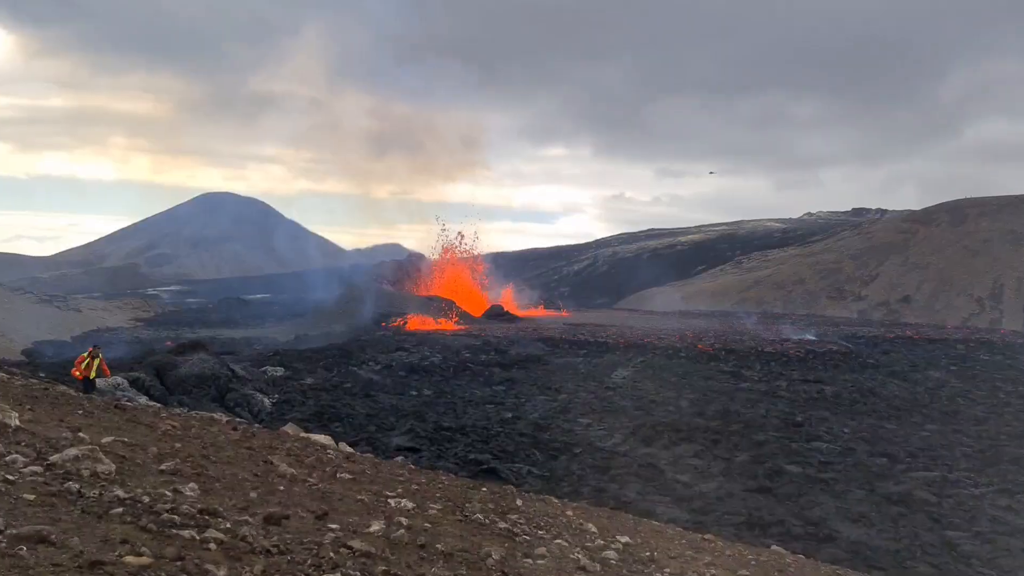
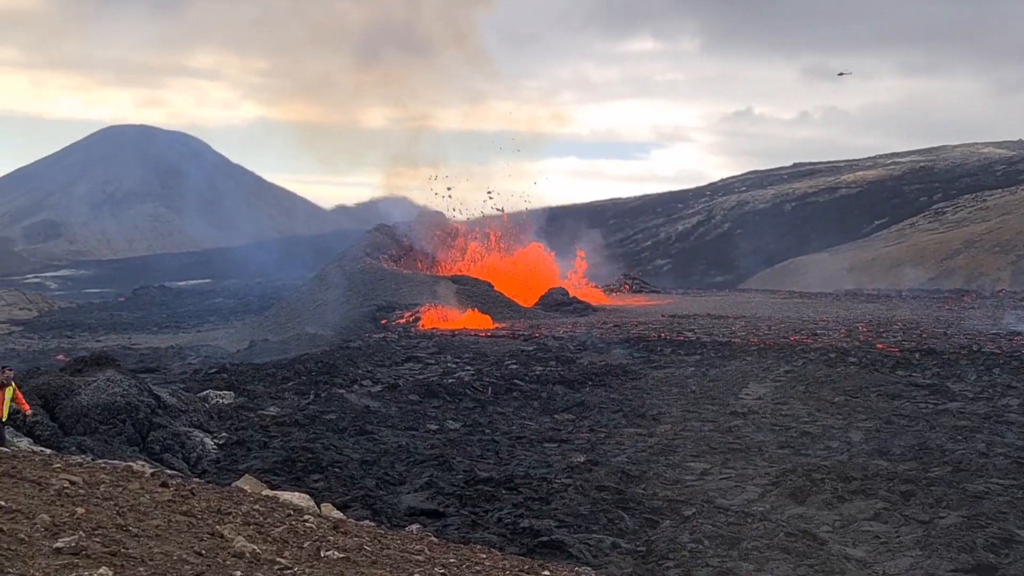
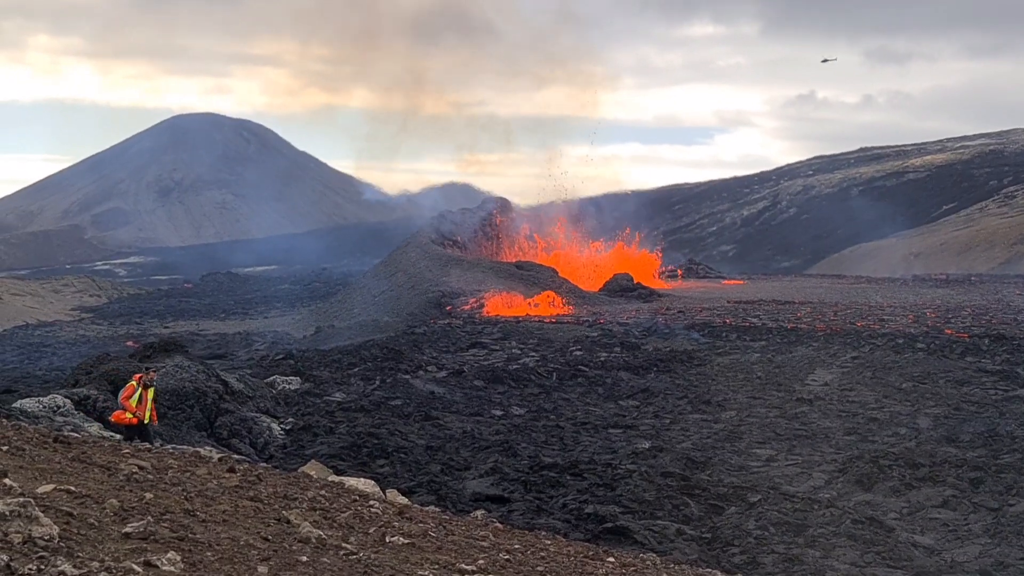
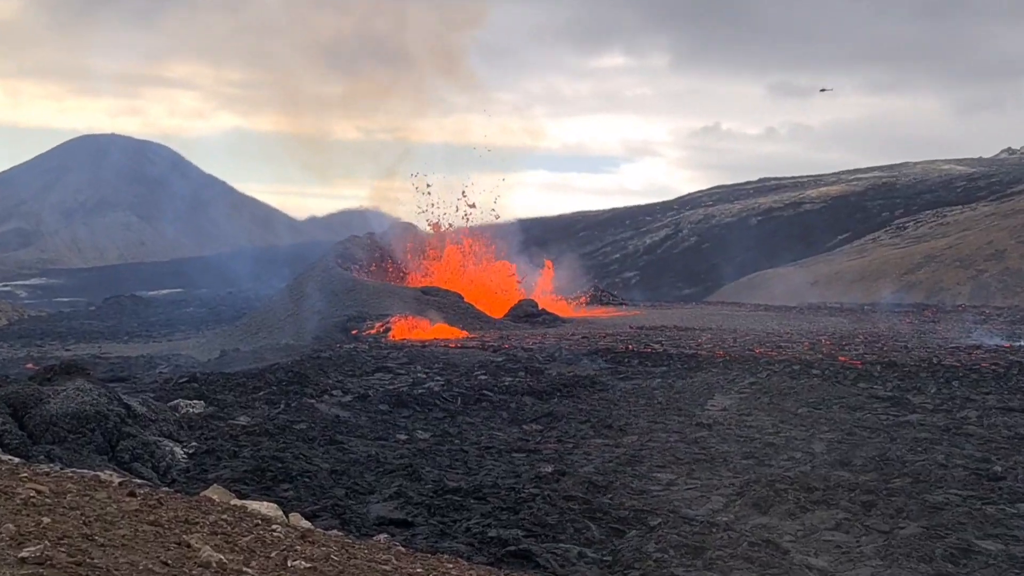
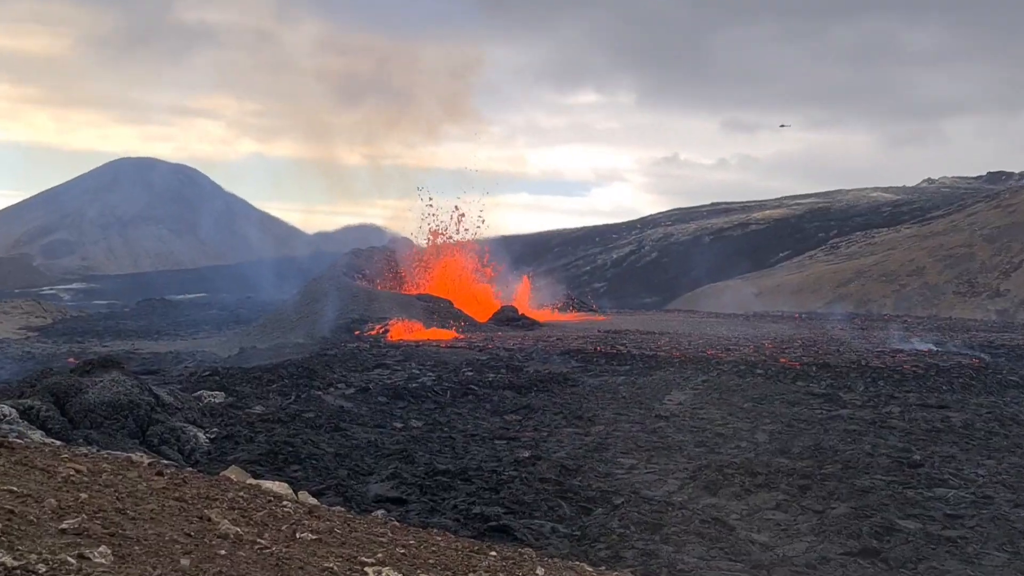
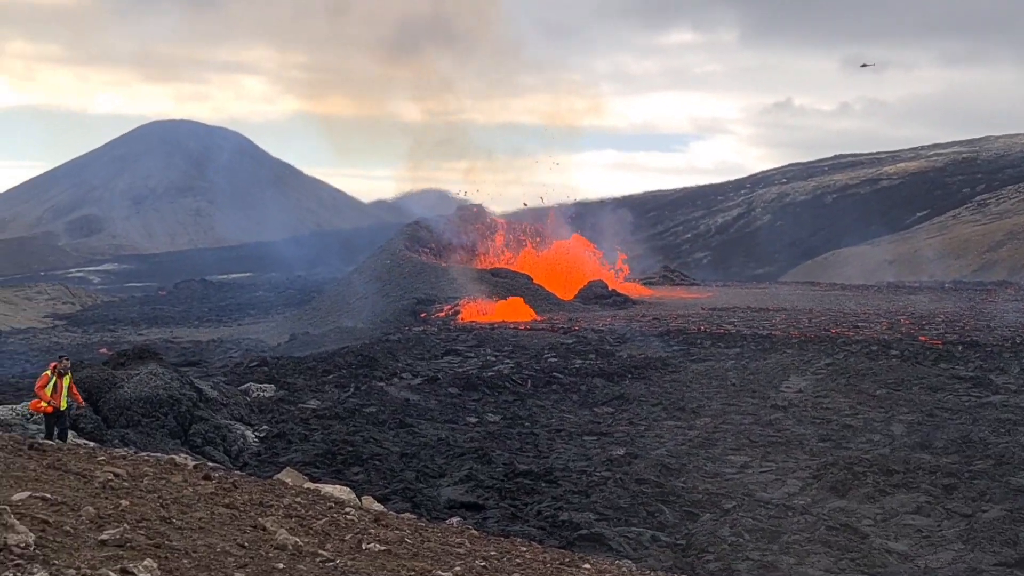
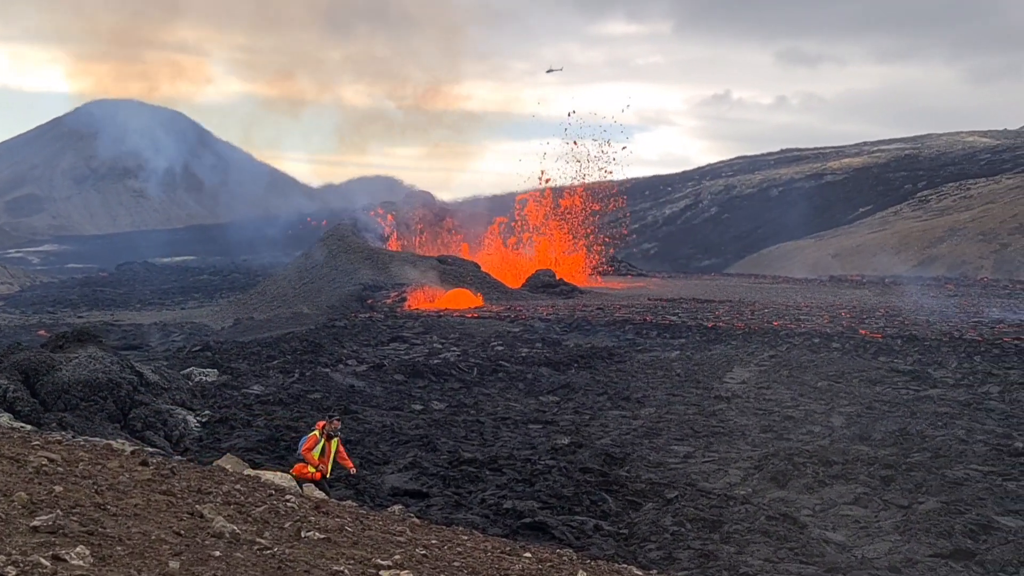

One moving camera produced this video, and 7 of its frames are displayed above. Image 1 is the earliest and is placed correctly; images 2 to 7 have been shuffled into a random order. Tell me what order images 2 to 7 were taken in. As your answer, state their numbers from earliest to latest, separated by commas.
5, 4, 2, 6, 3, 7
